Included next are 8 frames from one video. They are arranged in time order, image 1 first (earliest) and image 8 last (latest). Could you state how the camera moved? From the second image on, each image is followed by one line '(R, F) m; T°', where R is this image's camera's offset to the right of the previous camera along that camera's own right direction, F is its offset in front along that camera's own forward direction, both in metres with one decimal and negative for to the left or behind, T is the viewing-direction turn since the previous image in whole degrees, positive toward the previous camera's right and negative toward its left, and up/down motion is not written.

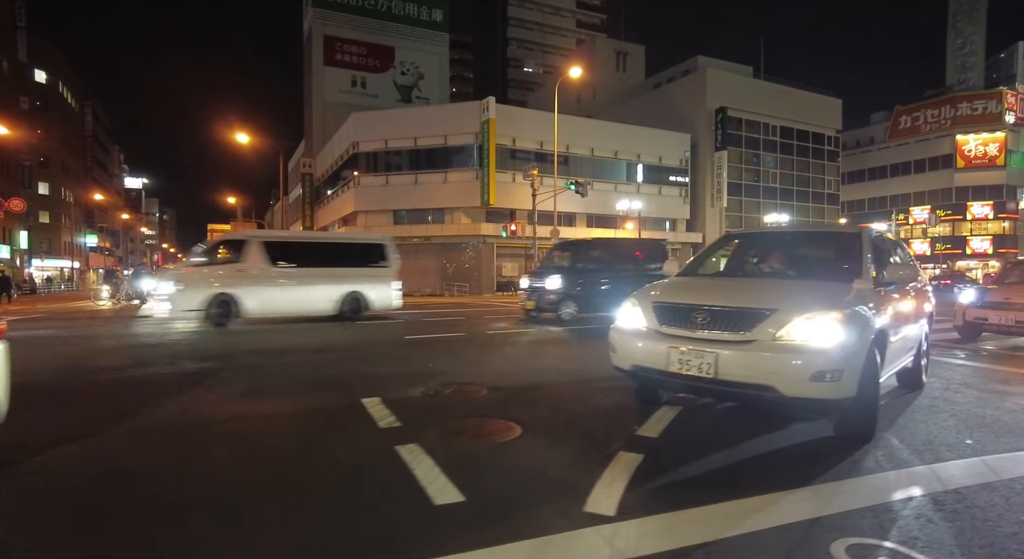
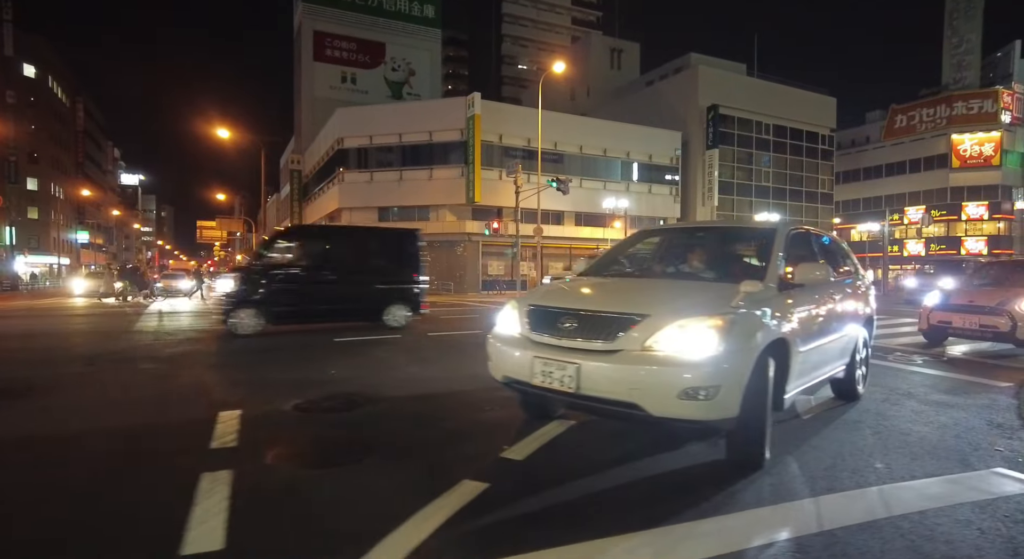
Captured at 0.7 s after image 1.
(+1.1, +0.5) m; 0°
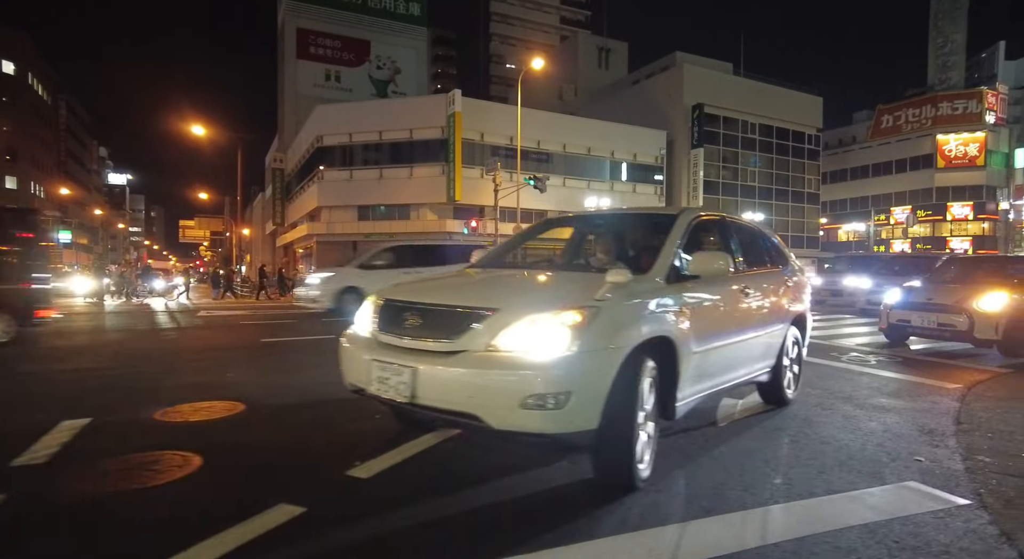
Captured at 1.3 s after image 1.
(+0.9, +0.5) m; +1°
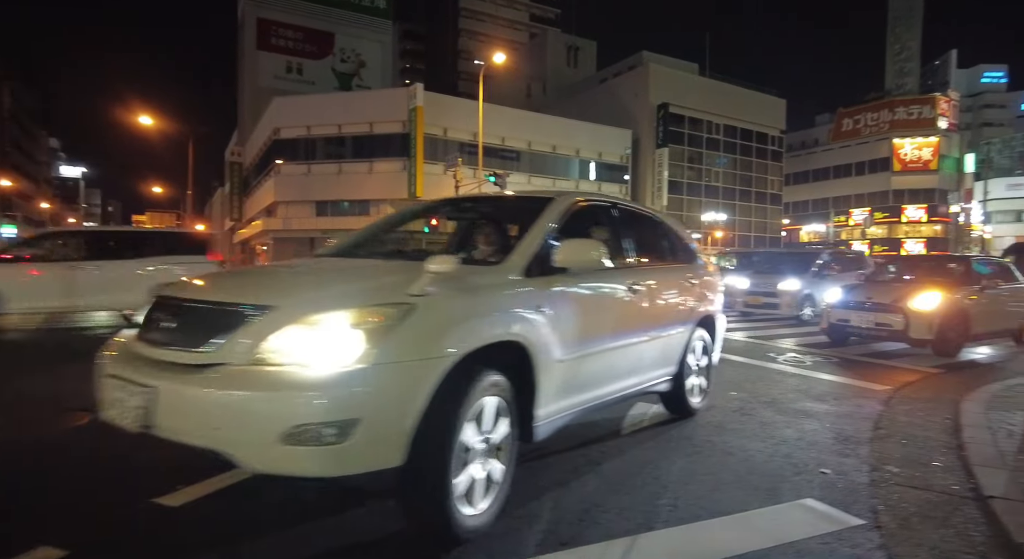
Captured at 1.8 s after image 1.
(+0.7, +0.5) m; +3°
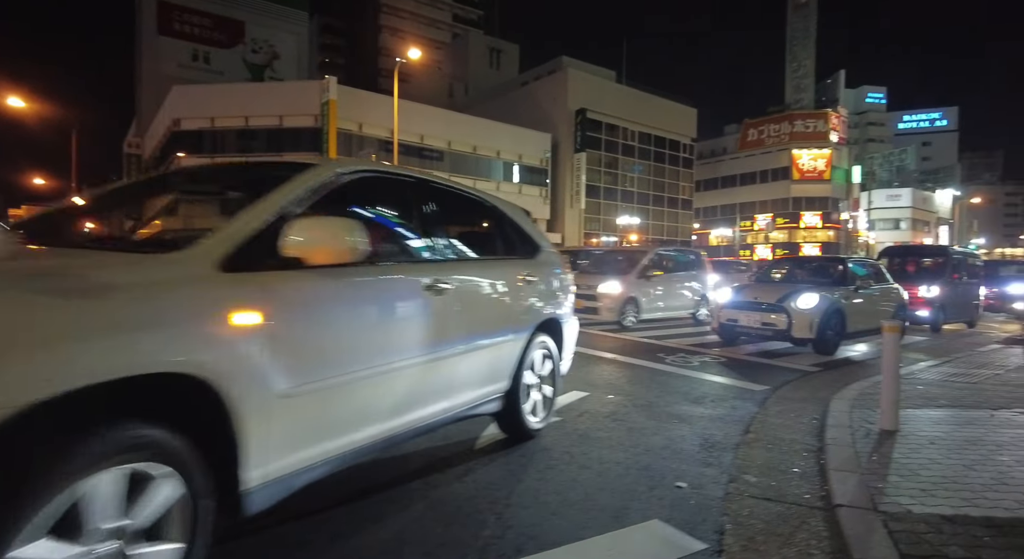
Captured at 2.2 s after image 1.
(+0.6, +0.5) m; +7°
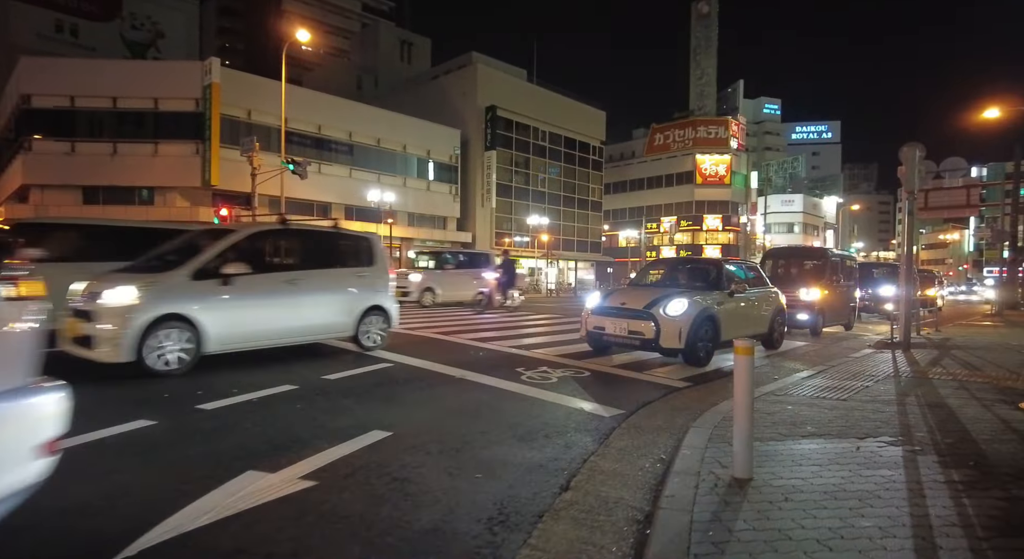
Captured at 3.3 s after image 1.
(+1.2, +1.3) m; +8°
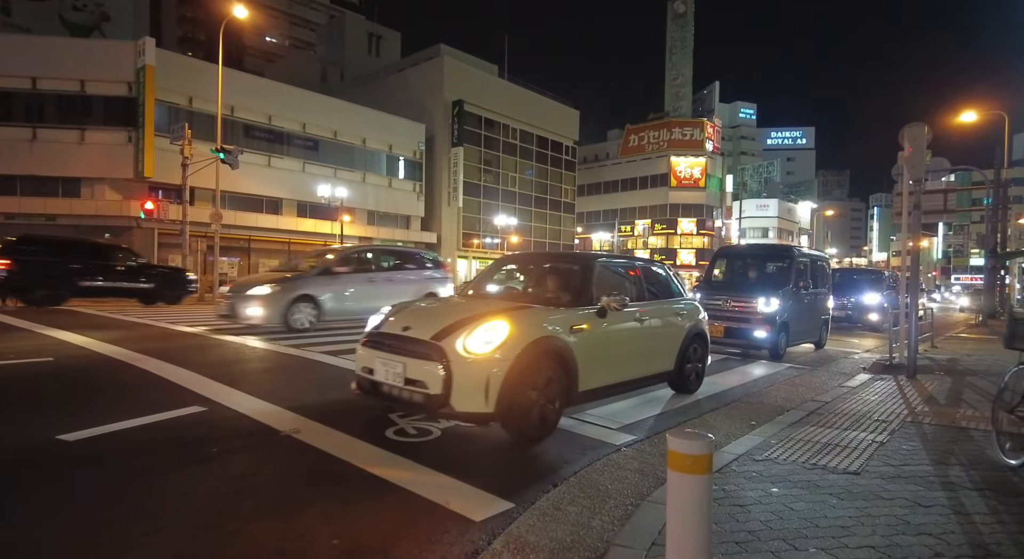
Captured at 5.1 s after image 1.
(+1.1, +2.5) m; +2°
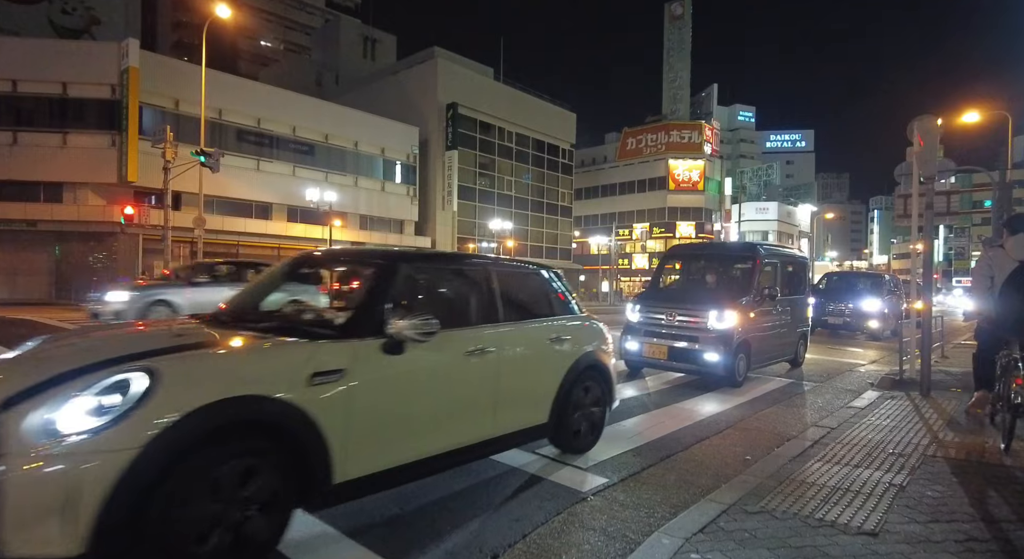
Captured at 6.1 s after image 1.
(+0.4, +0.9) m; 0°
